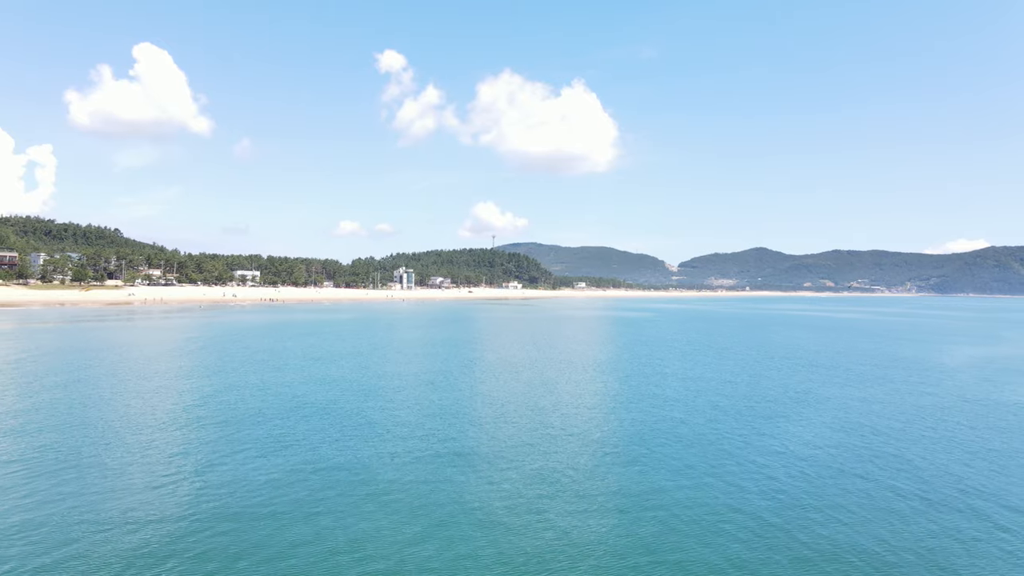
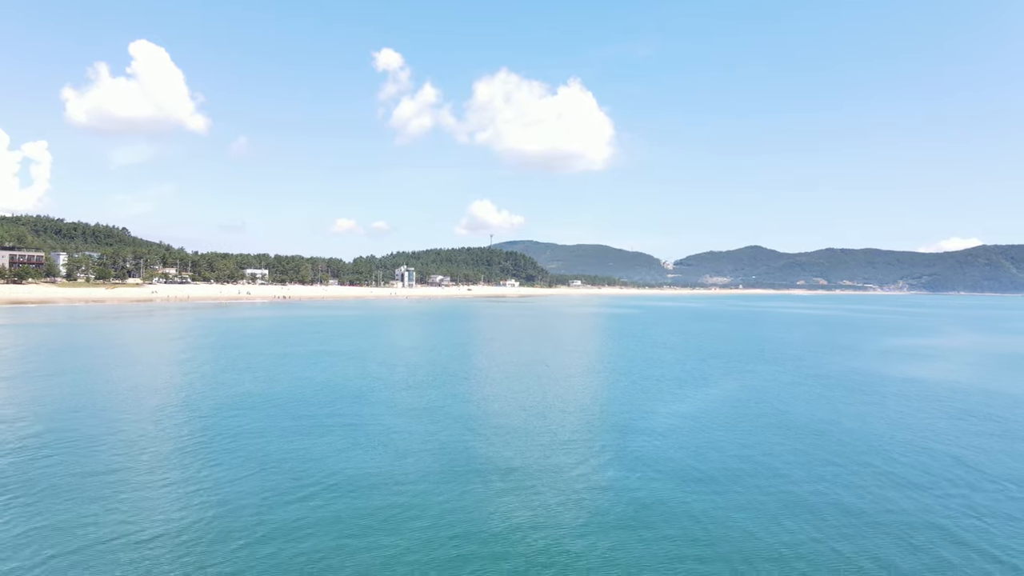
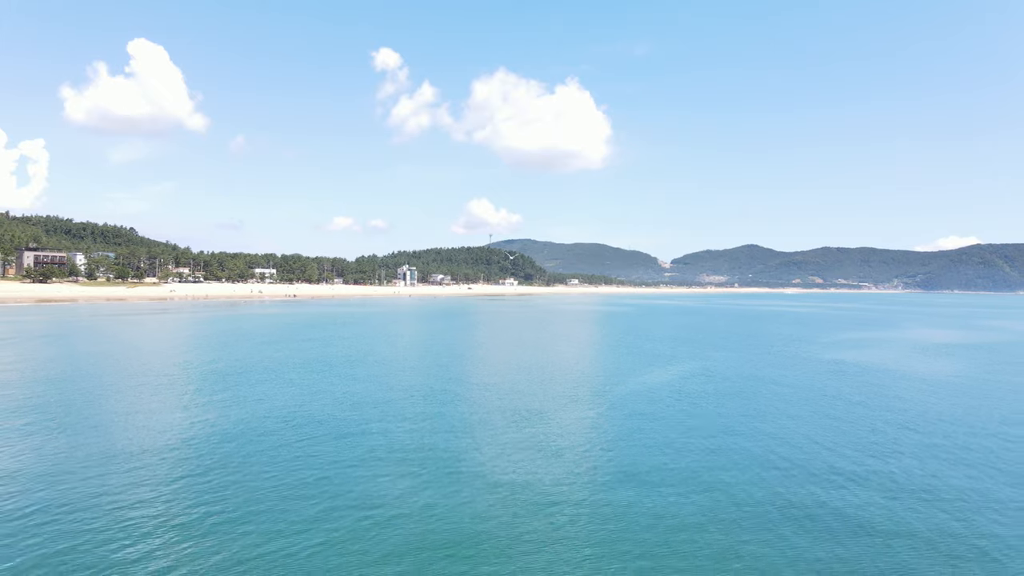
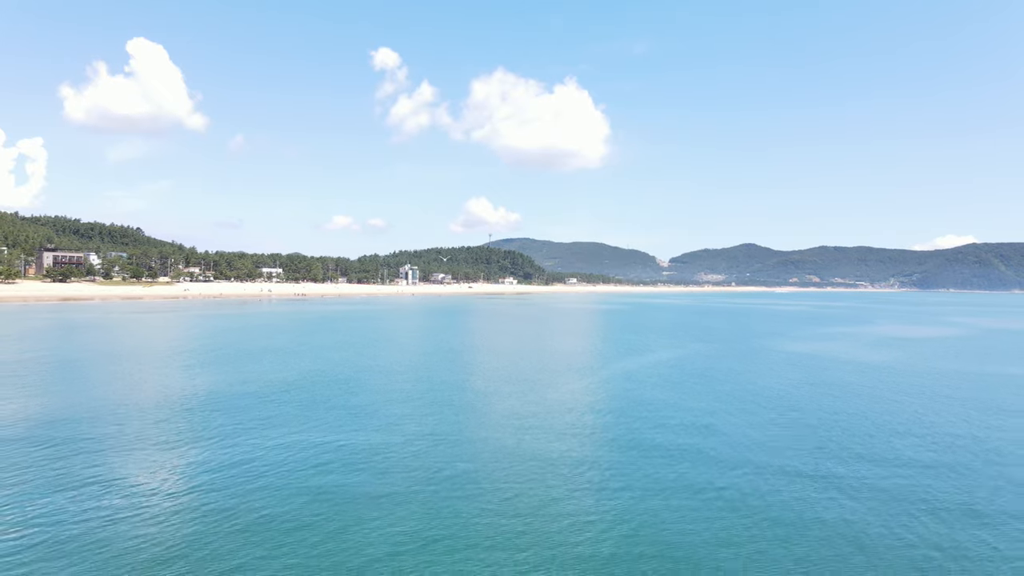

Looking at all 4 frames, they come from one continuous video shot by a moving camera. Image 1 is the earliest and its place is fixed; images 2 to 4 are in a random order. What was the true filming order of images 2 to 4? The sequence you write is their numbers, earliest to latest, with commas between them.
2, 3, 4
